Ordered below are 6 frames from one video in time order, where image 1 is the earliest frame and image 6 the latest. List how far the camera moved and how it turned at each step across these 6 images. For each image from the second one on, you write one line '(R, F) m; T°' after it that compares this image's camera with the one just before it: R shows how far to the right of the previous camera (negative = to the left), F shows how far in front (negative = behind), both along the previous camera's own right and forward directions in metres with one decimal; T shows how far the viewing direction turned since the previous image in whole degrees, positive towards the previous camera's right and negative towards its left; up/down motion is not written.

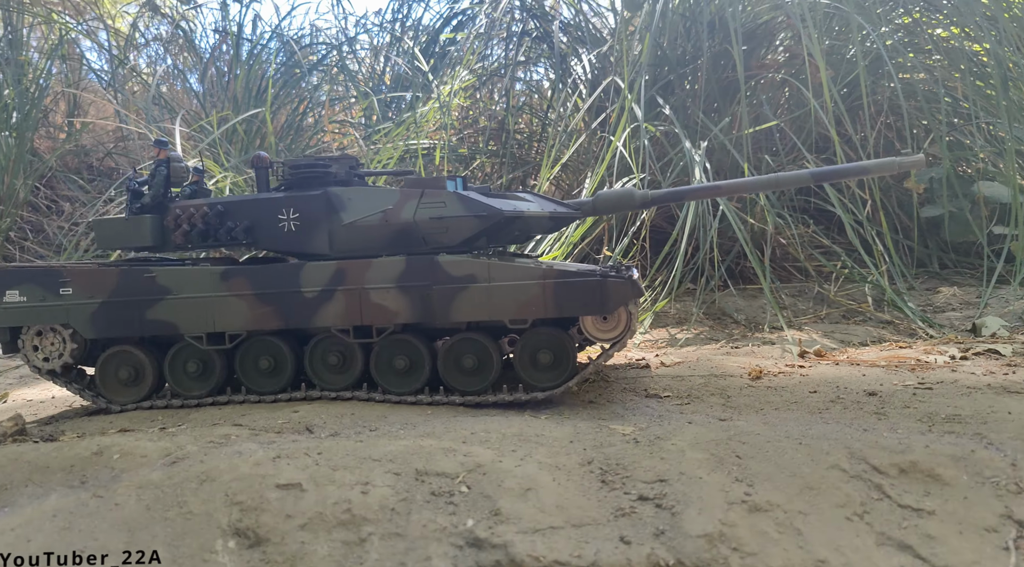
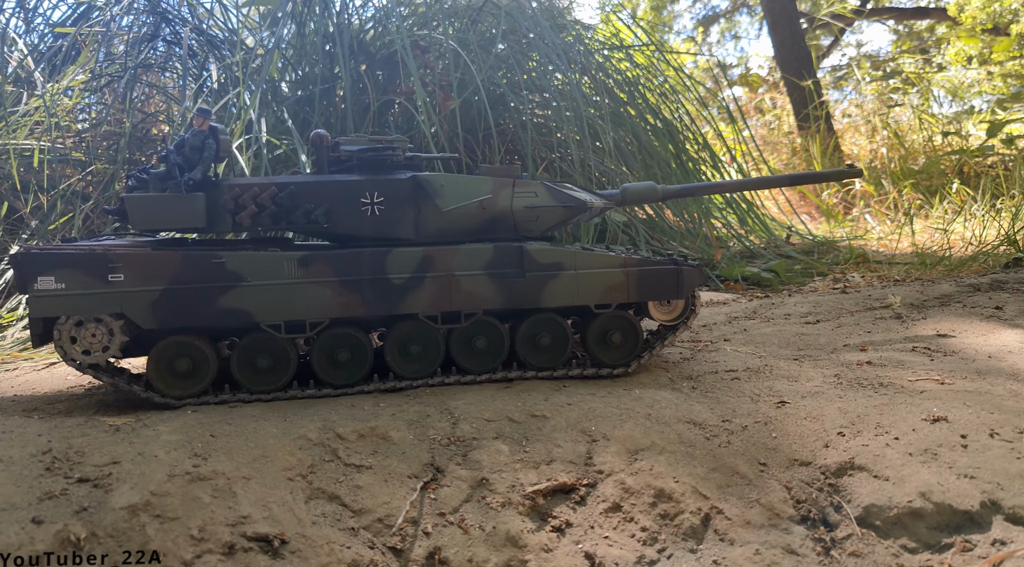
(+1.3, -0.7) m; +21°
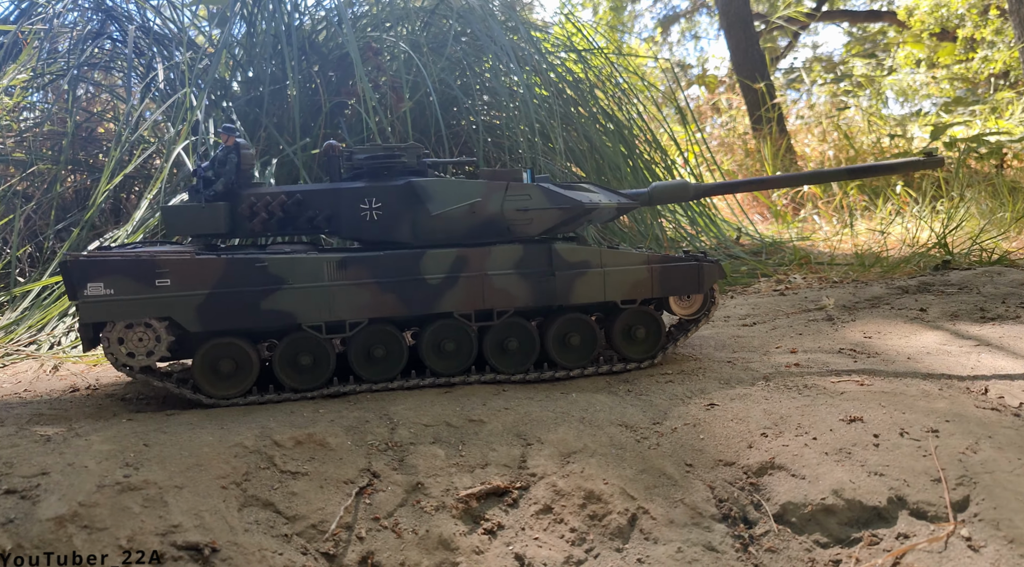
(+0.2, -0.1) m; +3°
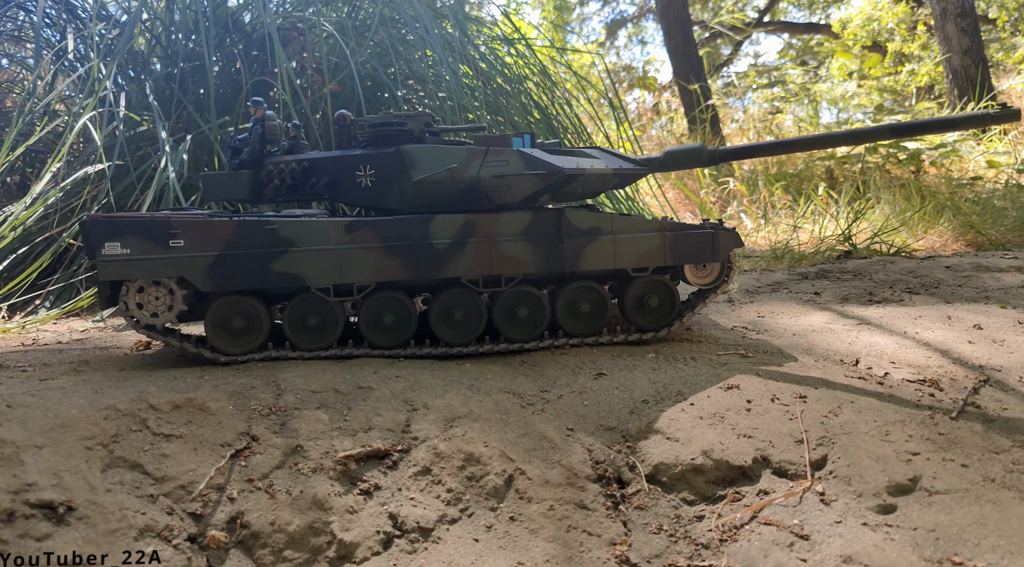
(+0.4, -0.1) m; +4°
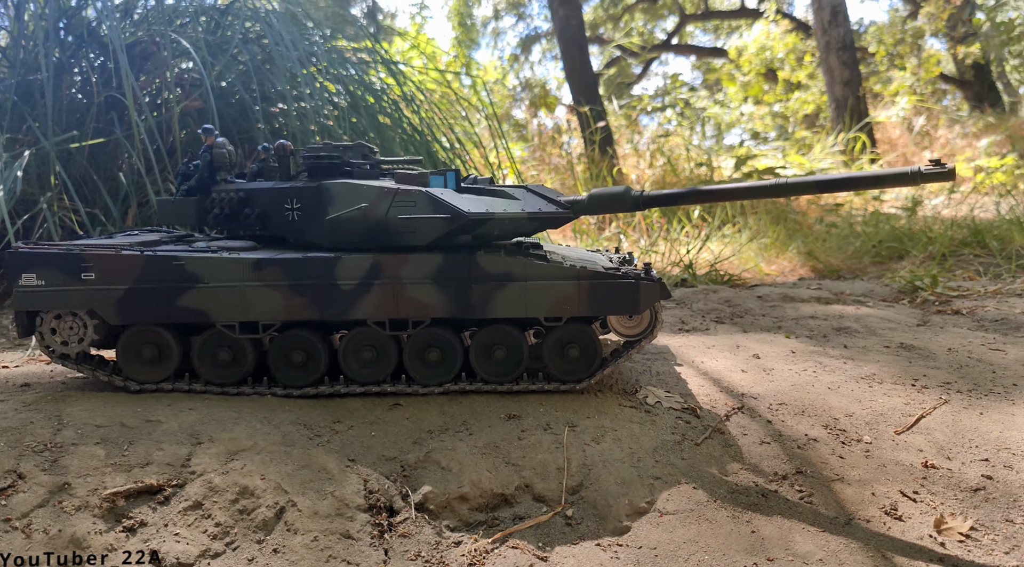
(+0.8, -0.3) m; +7°
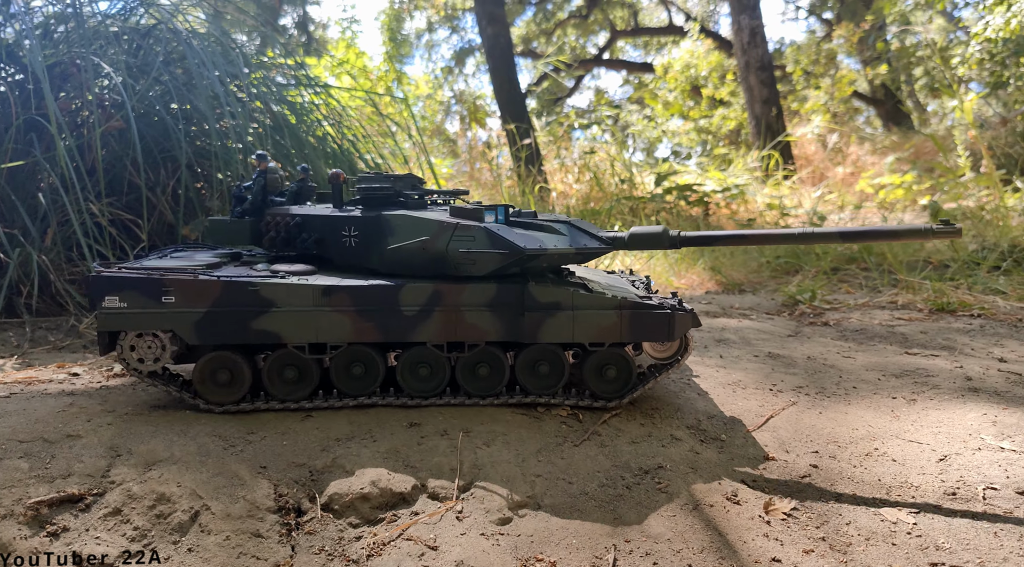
(+0.3, -0.6) m; +5°
